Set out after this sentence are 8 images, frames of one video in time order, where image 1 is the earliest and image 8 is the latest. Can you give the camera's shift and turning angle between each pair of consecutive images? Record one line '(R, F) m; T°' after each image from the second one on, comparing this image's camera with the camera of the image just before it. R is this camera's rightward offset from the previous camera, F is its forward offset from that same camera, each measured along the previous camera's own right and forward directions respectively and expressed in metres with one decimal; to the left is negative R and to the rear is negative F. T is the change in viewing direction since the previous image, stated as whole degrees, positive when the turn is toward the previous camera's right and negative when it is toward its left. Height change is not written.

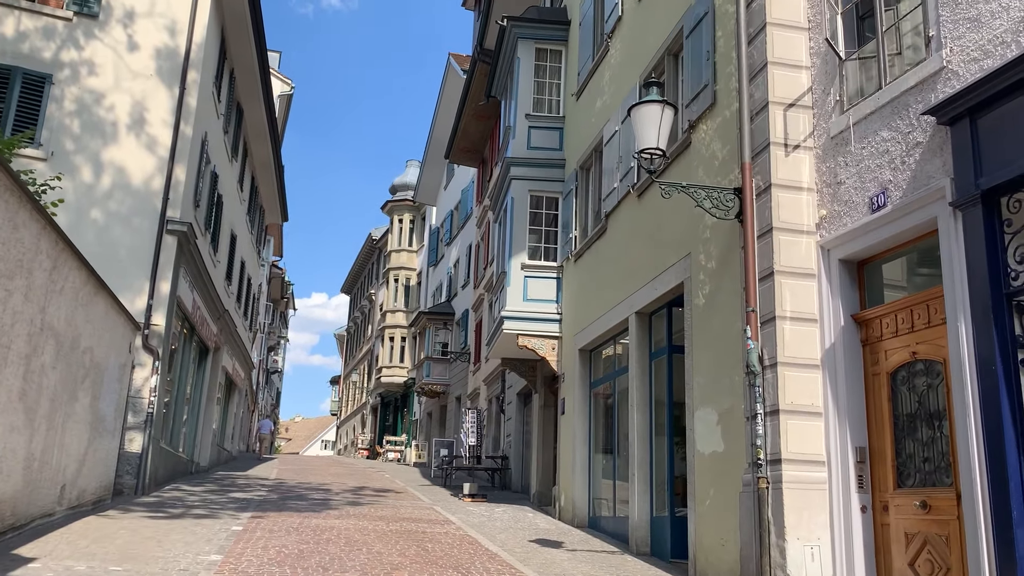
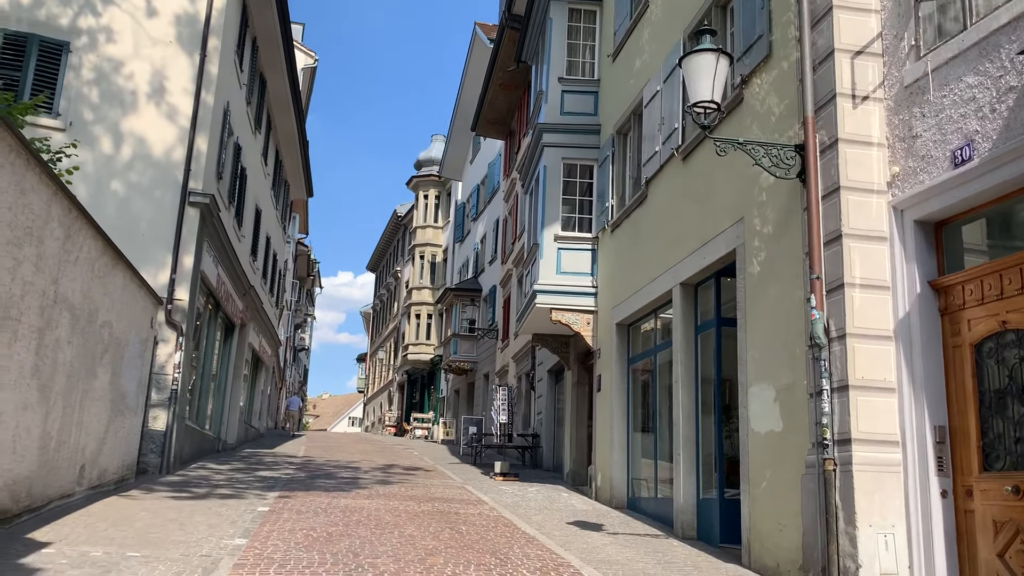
(-0.1, +0.6) m; -2°
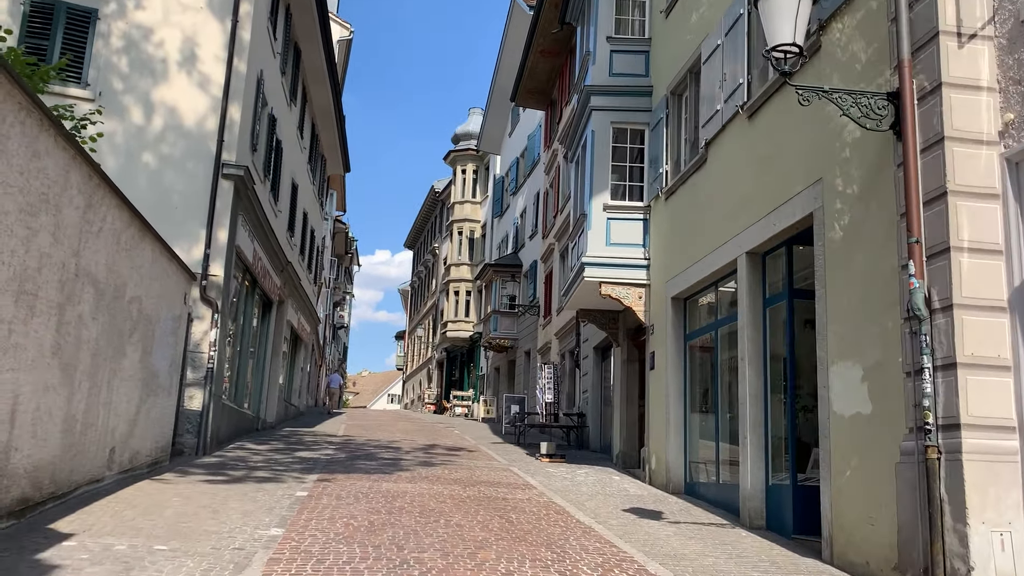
(-0.2, +0.7) m; -2°
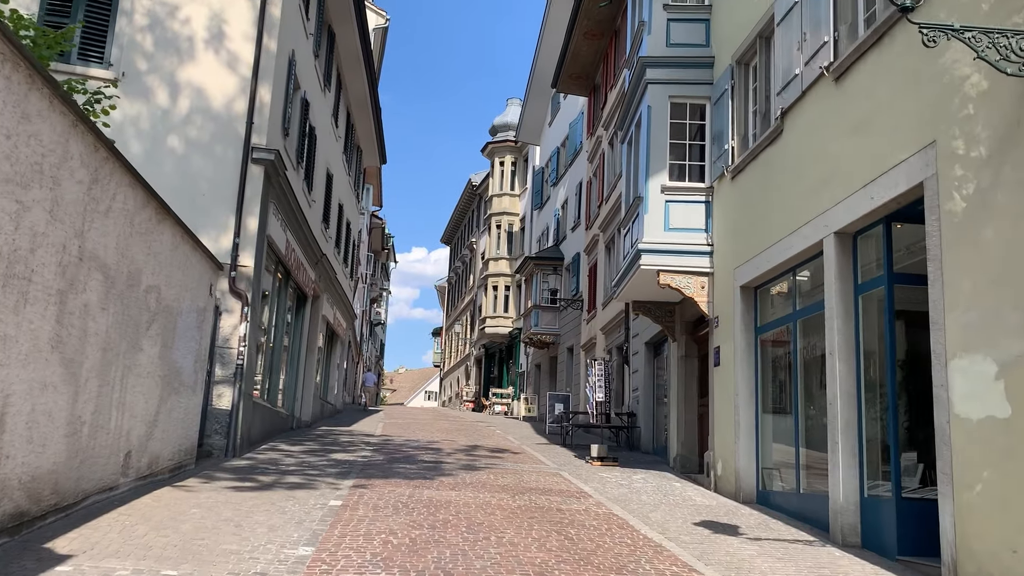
(-0.2, +1.0) m; -2°
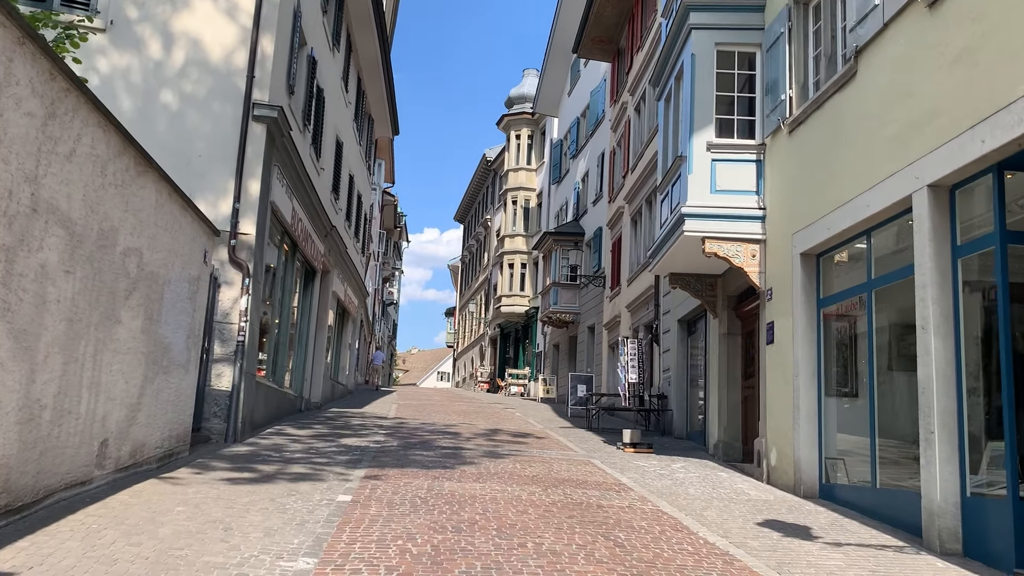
(-0.2, +1.2) m; -1°
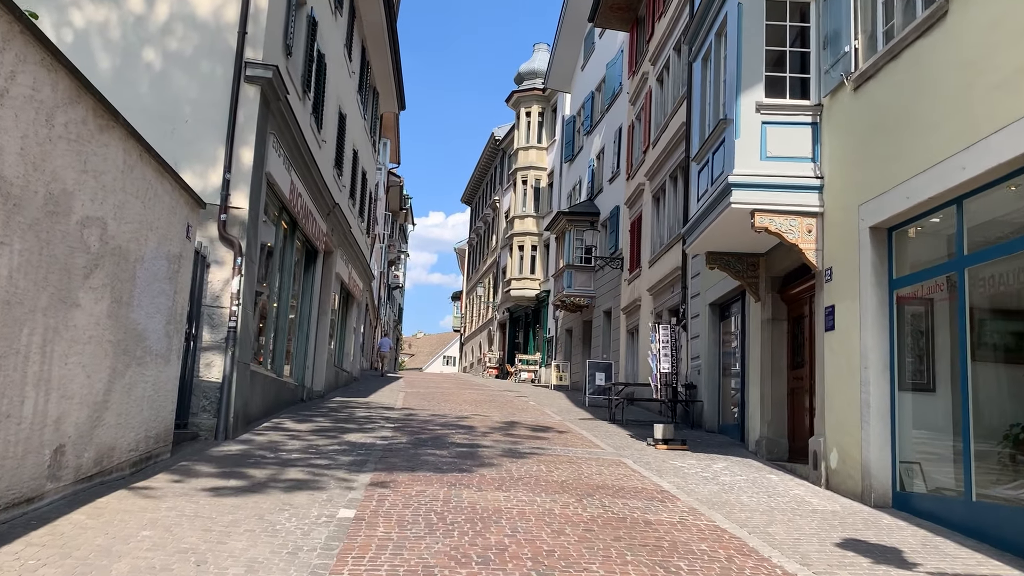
(-0.2, +1.2) m; 0°
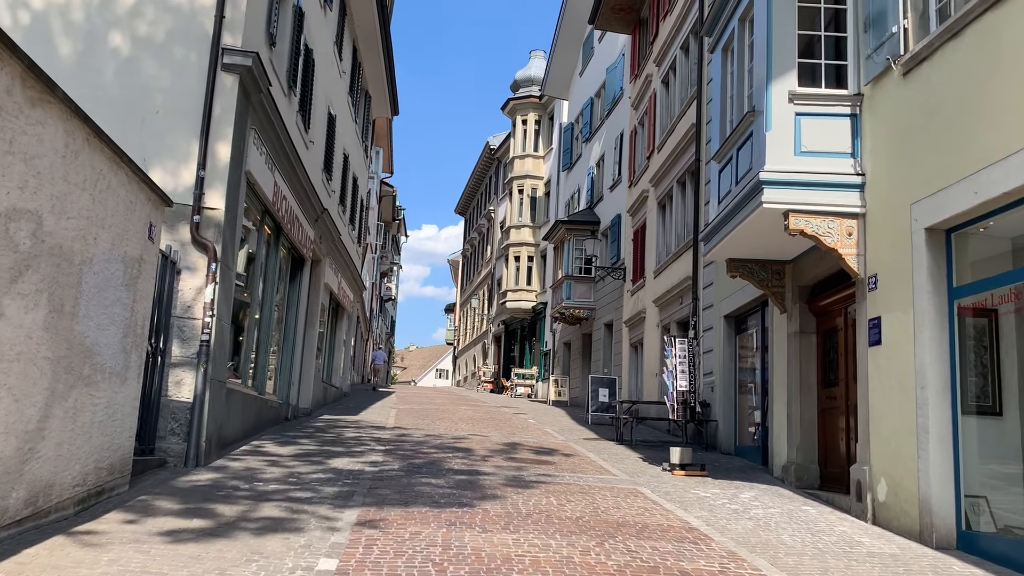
(-0.1, +1.0) m; 0°
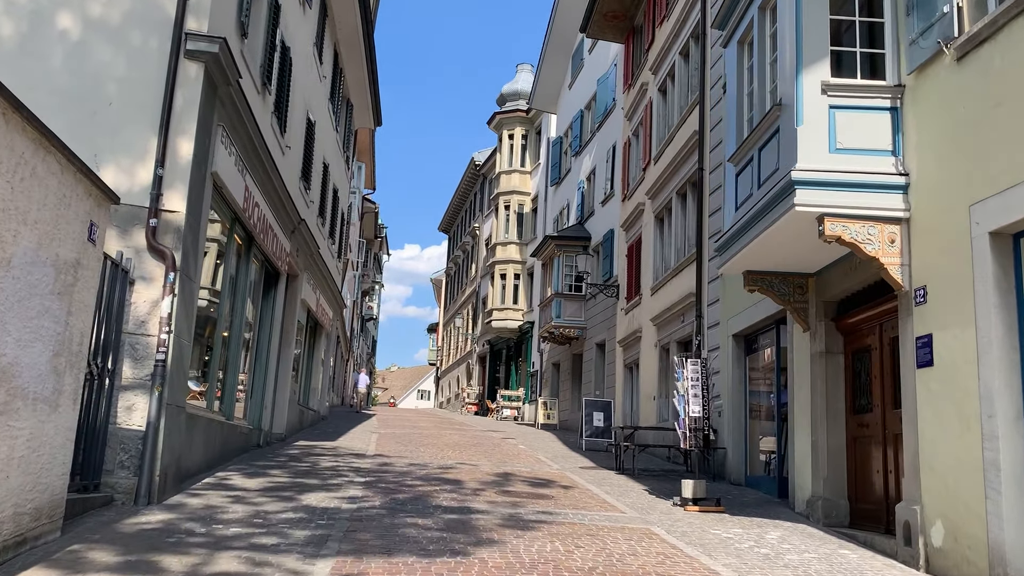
(-0.2, +1.0) m; +1°
